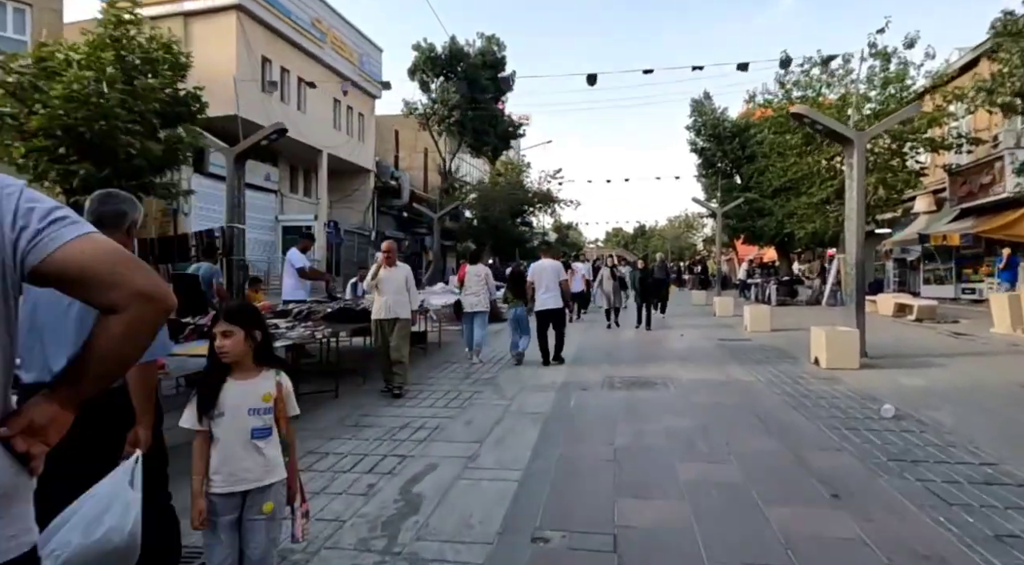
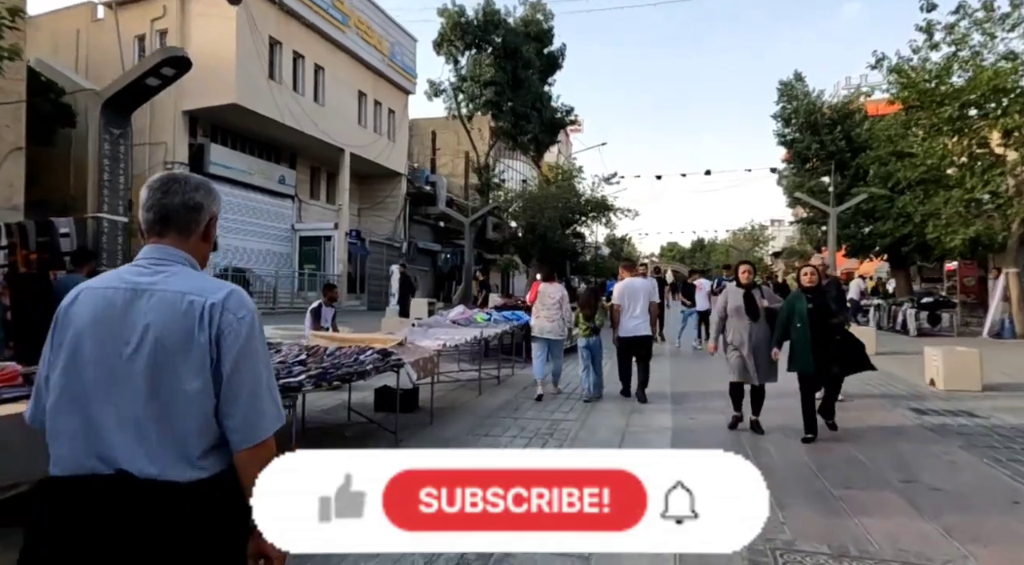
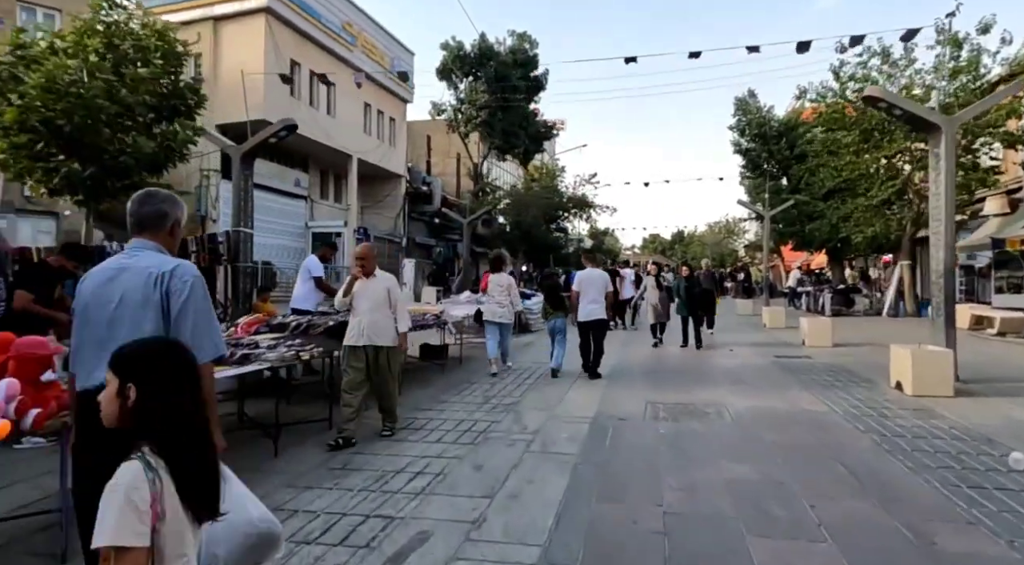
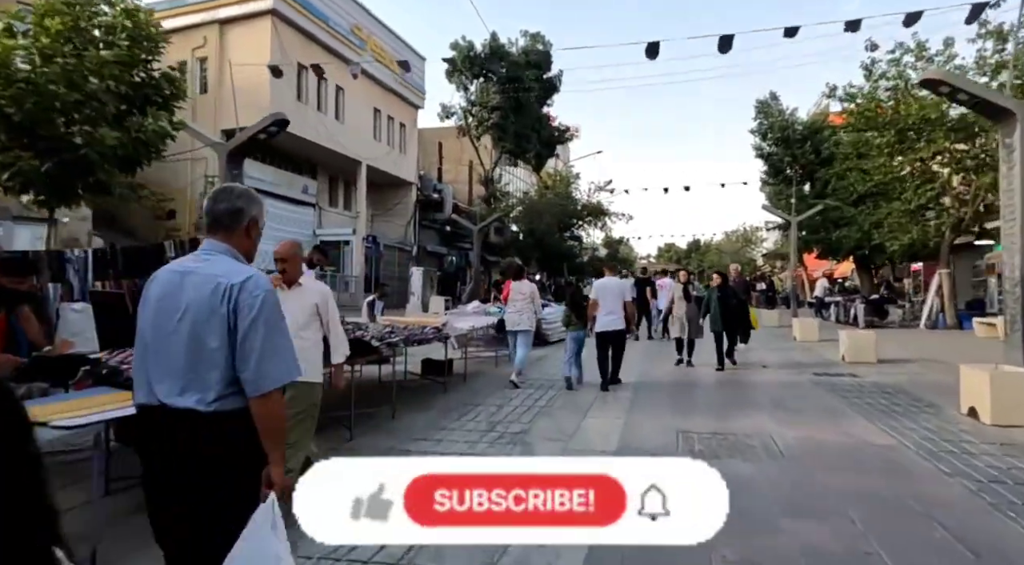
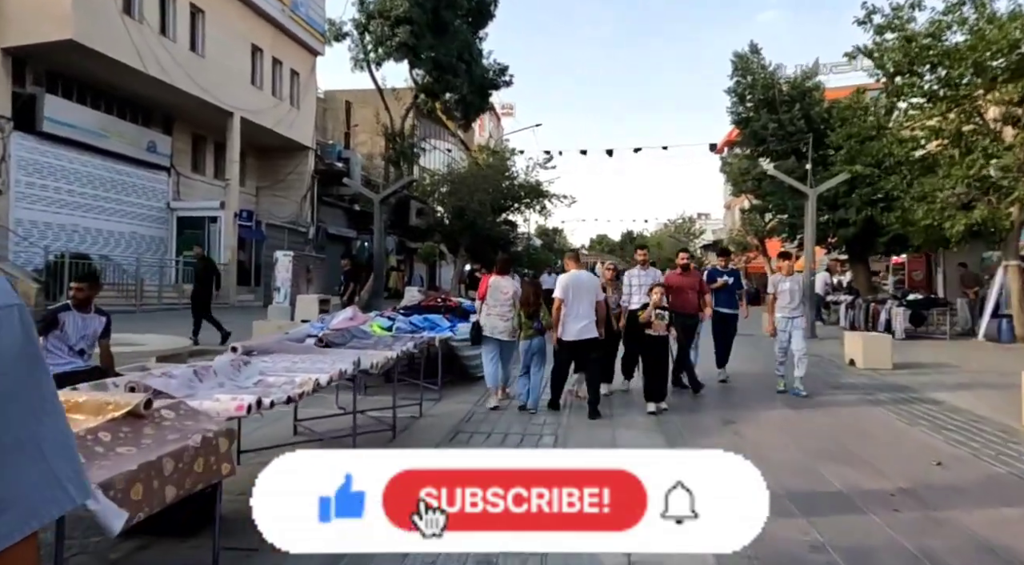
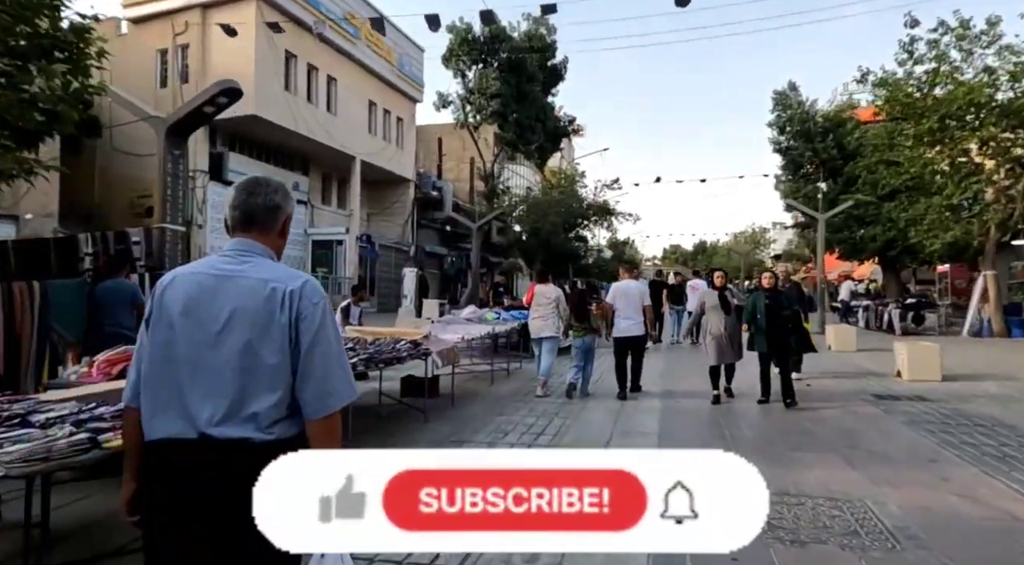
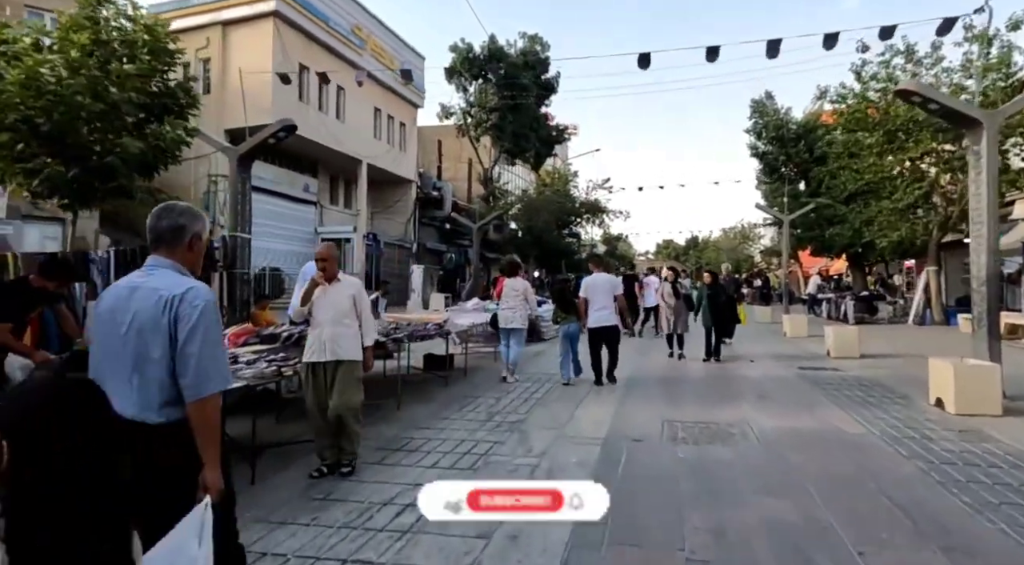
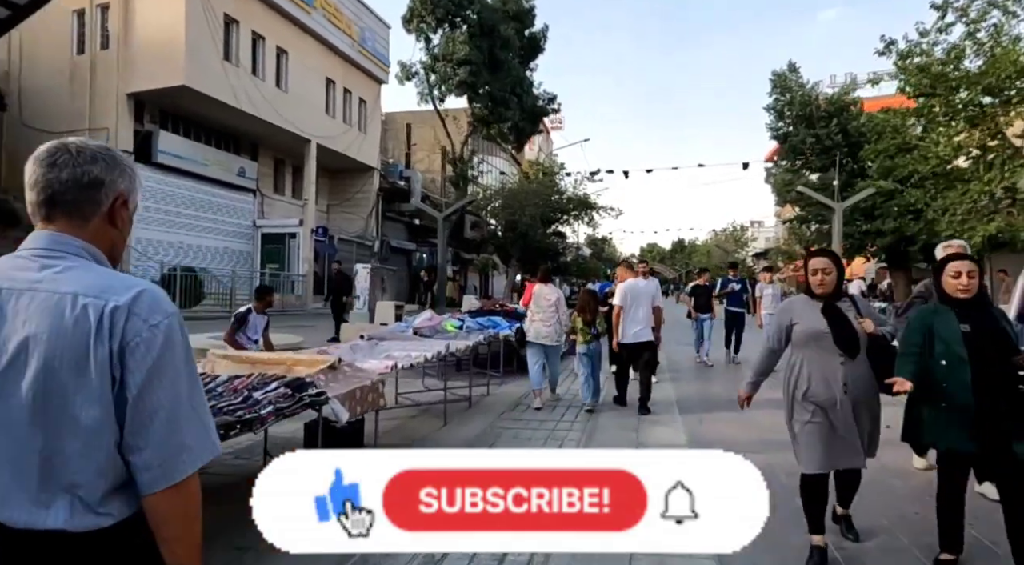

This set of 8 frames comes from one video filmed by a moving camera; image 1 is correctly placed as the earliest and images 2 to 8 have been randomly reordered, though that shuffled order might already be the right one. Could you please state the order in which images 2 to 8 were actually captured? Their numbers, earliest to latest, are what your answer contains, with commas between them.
3, 7, 4, 6, 2, 8, 5
